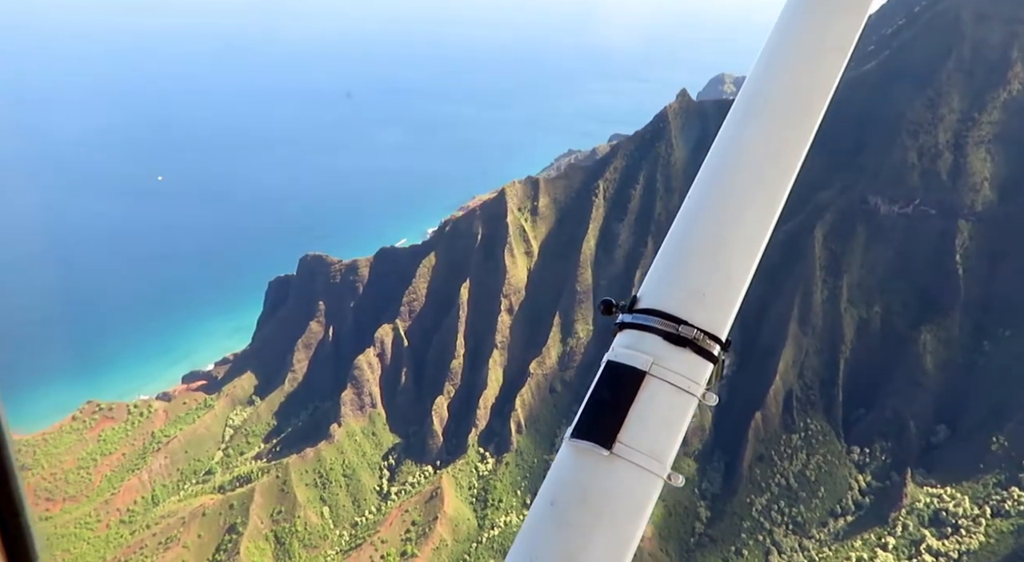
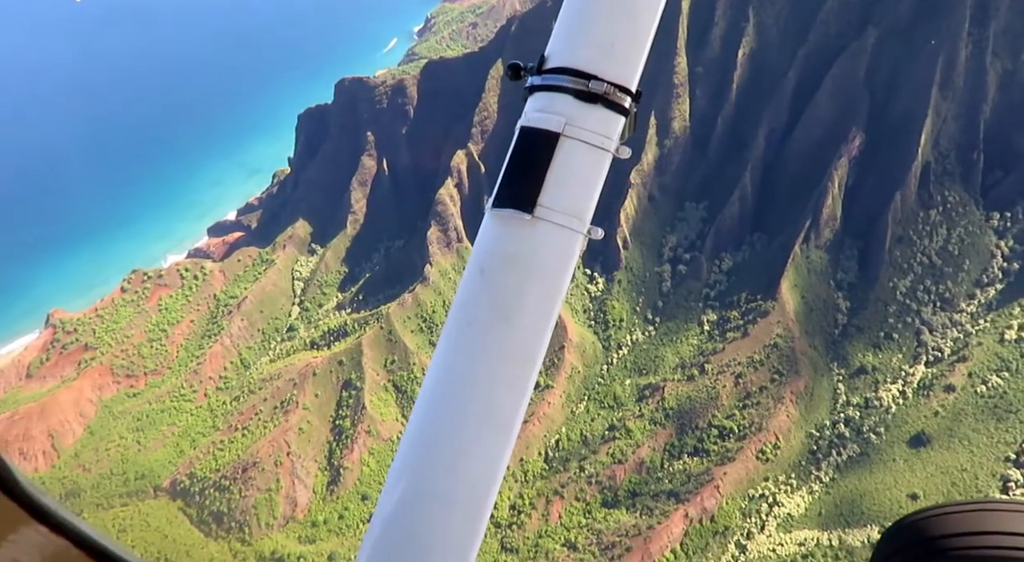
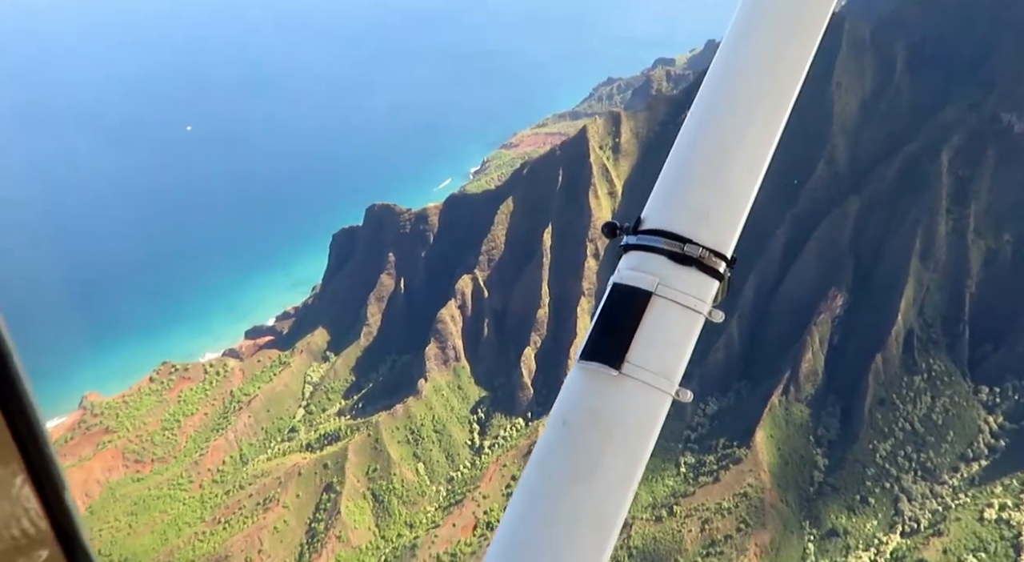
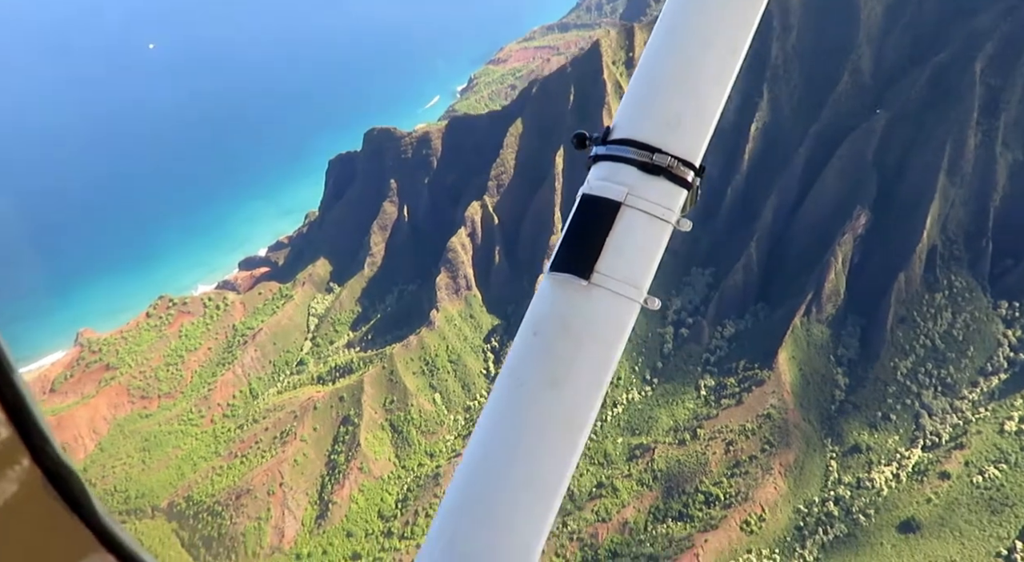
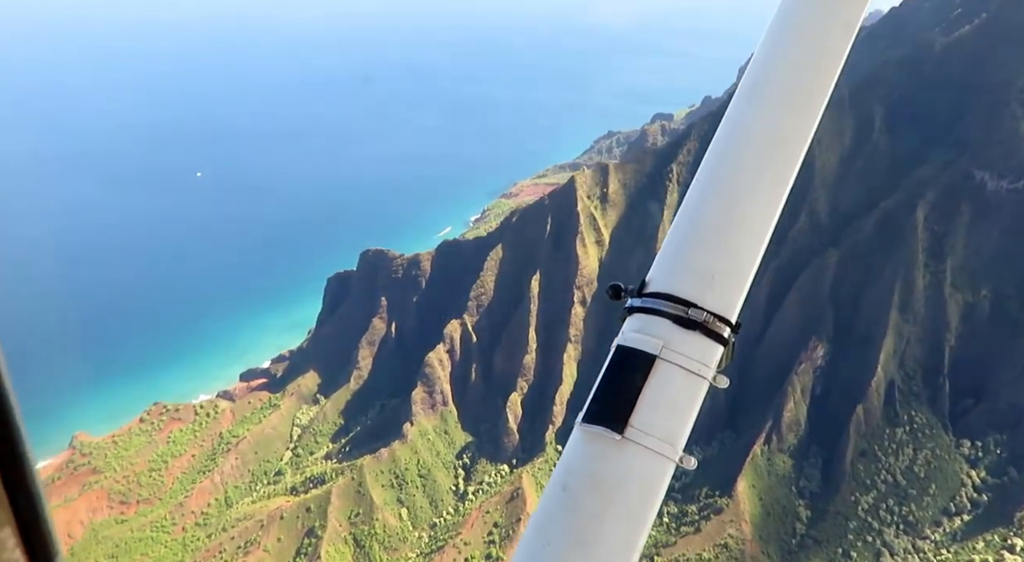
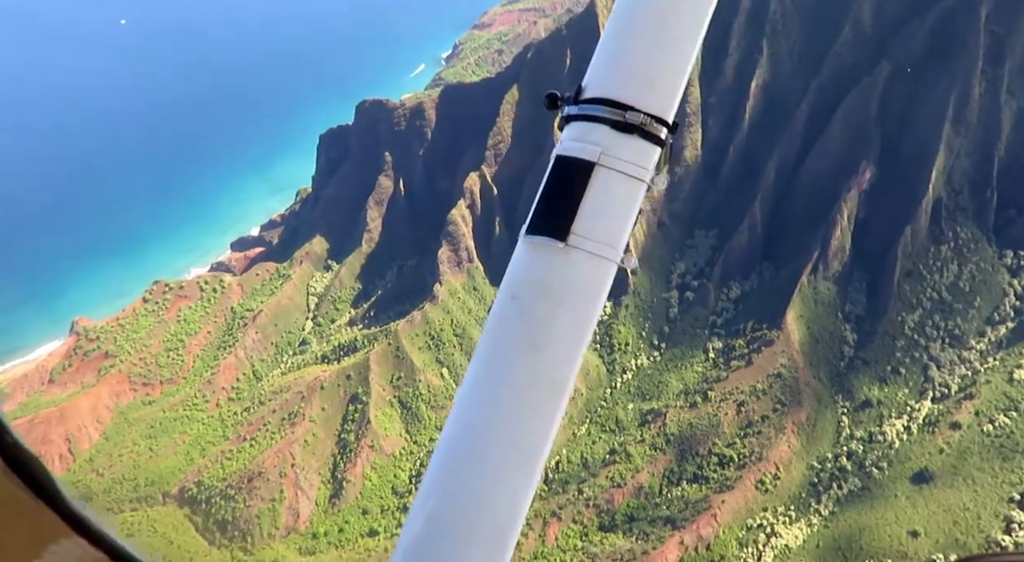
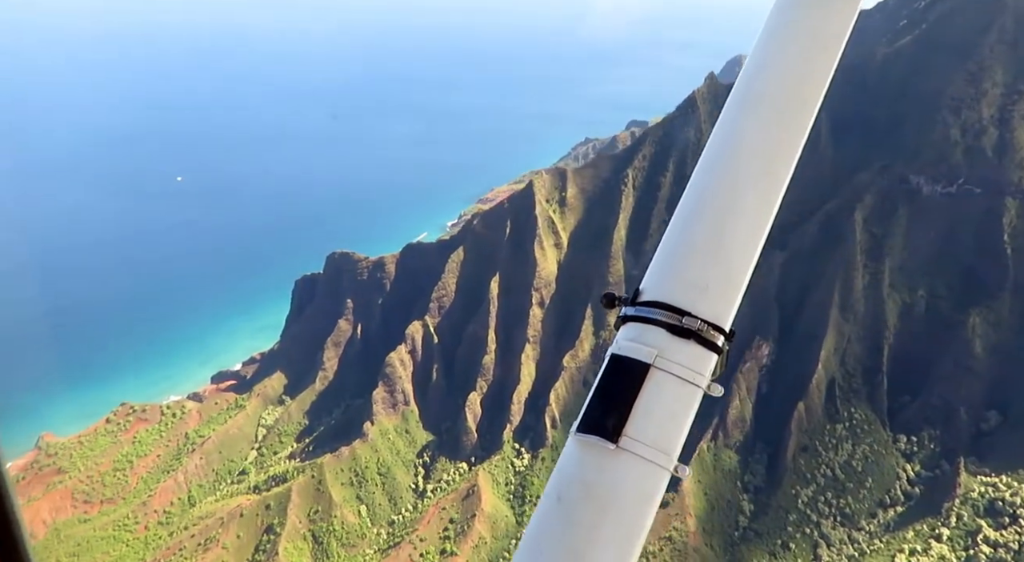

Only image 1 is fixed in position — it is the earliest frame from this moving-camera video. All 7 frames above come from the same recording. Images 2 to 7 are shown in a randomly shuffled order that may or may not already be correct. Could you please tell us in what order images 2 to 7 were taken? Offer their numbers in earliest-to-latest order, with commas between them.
7, 5, 3, 4, 6, 2
